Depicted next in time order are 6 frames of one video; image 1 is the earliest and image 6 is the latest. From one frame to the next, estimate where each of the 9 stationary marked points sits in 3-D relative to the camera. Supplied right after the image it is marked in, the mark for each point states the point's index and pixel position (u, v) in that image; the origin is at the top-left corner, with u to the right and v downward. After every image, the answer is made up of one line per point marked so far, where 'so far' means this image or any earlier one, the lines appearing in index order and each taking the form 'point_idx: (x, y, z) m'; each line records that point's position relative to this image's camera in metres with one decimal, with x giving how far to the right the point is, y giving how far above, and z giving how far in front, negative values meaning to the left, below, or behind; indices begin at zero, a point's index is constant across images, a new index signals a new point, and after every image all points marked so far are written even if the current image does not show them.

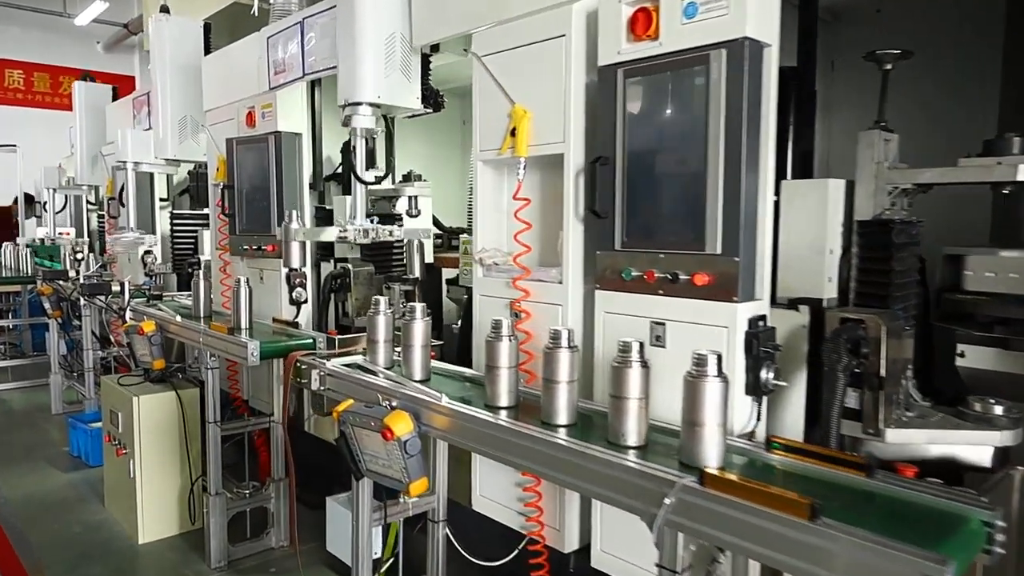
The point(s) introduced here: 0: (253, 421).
0: (-1.1, -0.6, +3.1) m
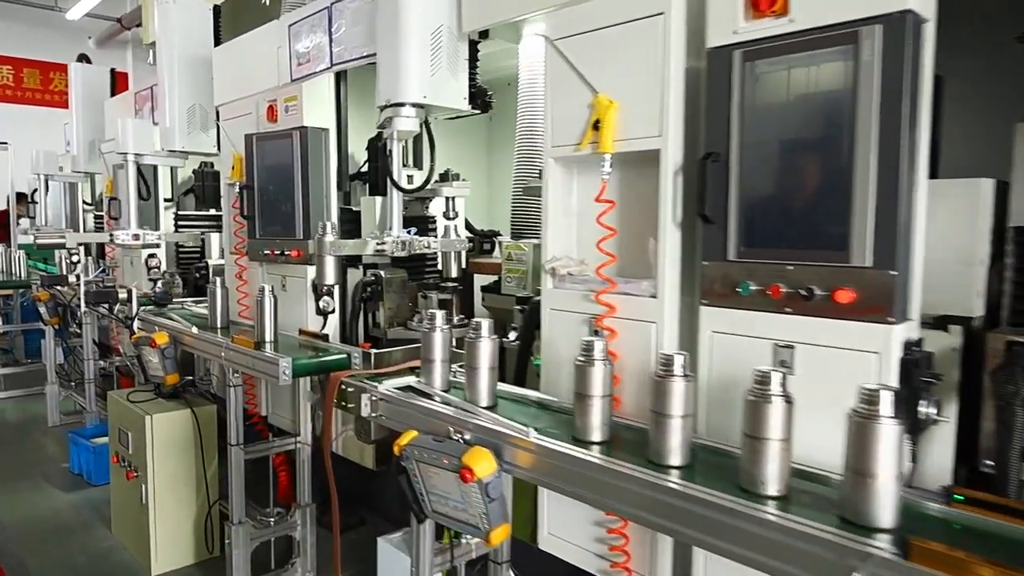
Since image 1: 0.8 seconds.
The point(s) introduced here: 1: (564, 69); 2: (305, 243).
0: (-0.9, -0.6, +2.9) m
1: (+0.1, +0.6, +1.9) m
2: (-0.9, +0.2, +3.0) m
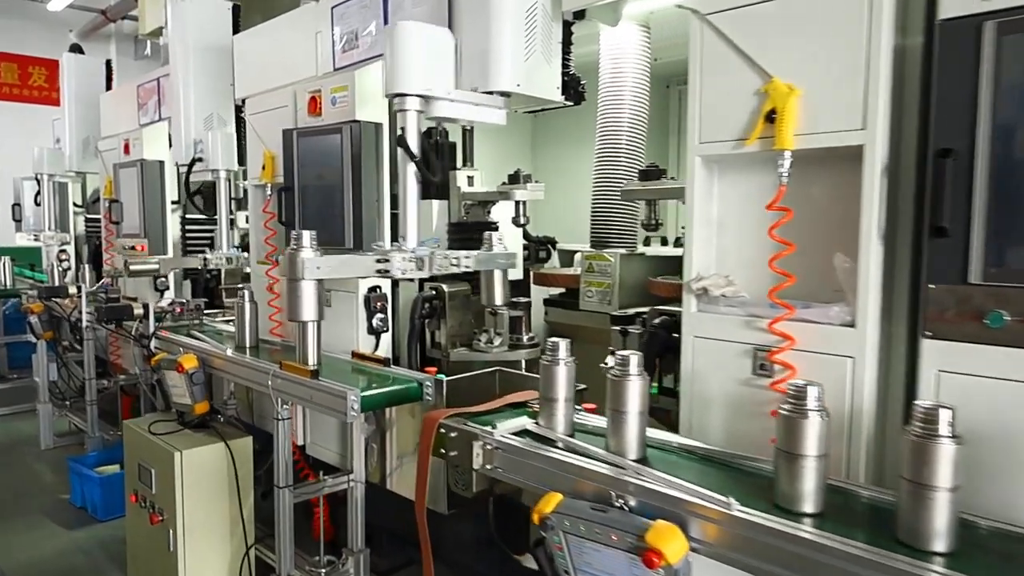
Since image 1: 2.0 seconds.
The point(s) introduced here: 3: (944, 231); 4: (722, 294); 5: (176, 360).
0: (-0.6, -0.7, +2.5) m
1: (+0.5, +0.5, +1.6) m
2: (-0.6, +0.1, +2.6) m
3: (+0.8, +0.1, +1.3) m
4: (+0.5, 0.0, +1.6) m
5: (-1.3, -0.3, +2.7) m
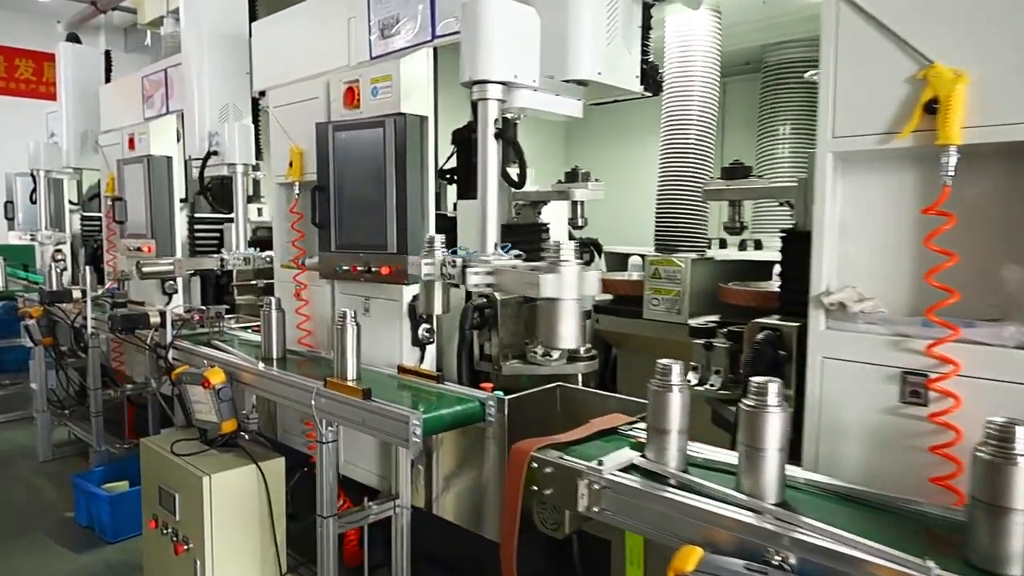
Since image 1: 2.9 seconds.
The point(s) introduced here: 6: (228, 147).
0: (-0.4, -0.7, +2.3) m
1: (+0.7, +0.5, +1.4) m
2: (-0.4, +0.1, +2.4) m
3: (+1.0, +0.1, +1.1) m
4: (+0.7, 0.0, +1.4) m
5: (-1.1, -0.3, +2.5) m
6: (-1.3, +0.6, +3.2) m
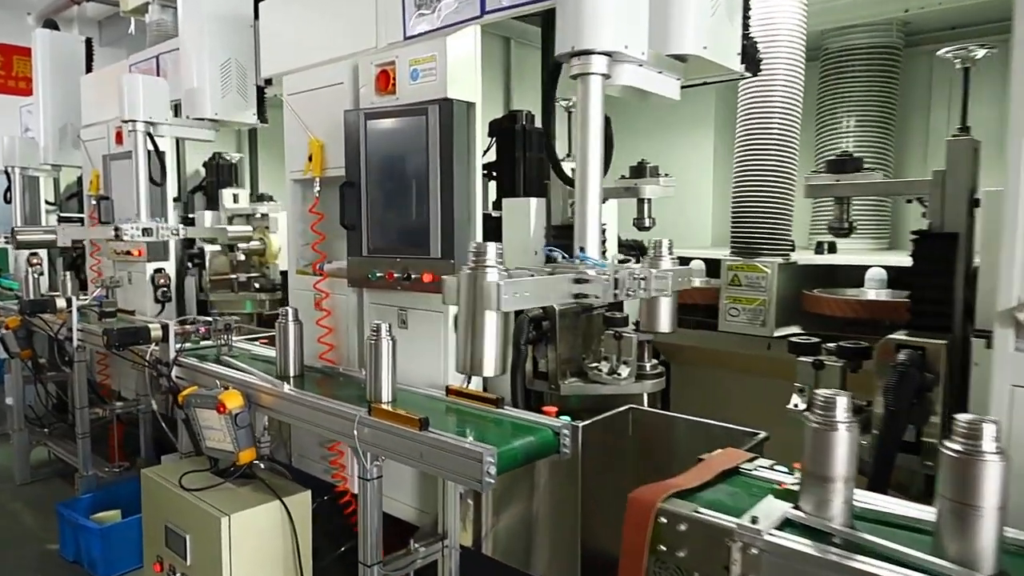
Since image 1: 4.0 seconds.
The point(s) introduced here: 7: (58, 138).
0: (-0.3, -0.7, +2.0) m
1: (+0.9, +0.5, +1.1) m
2: (-0.2, +0.1, +2.1) m
3: (+1.2, 0.0, +0.8) m
4: (+0.9, -0.1, +1.1) m
5: (-0.9, -0.3, +2.2) m
6: (-1.2, +0.6, +2.9) m
7: (-2.9, +1.0, +4.5) m
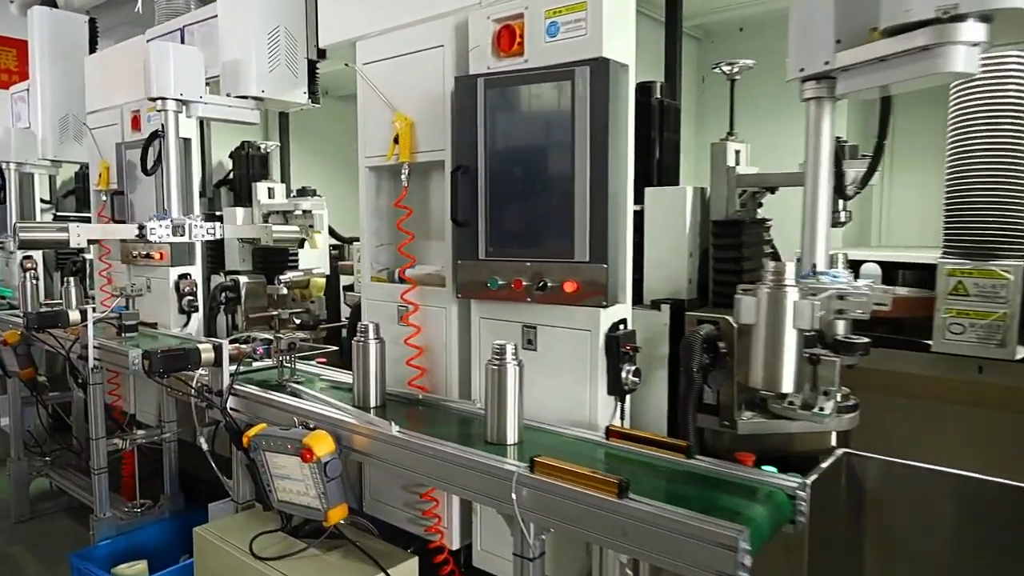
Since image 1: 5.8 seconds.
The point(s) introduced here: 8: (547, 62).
0: (+0.1, -0.8, +1.6) m
1: (+1.3, +0.5, +0.7) m
2: (+0.2, 0.0, +1.7) m
3: (+1.6, 0.0, +0.4) m
4: (+1.3, -0.1, +0.7) m
5: (-0.5, -0.4, +1.7) m
6: (-0.8, +0.6, +2.5) m
7: (-2.6, +0.9, +4.0) m
8: (+0.1, +0.6, +1.7) m
